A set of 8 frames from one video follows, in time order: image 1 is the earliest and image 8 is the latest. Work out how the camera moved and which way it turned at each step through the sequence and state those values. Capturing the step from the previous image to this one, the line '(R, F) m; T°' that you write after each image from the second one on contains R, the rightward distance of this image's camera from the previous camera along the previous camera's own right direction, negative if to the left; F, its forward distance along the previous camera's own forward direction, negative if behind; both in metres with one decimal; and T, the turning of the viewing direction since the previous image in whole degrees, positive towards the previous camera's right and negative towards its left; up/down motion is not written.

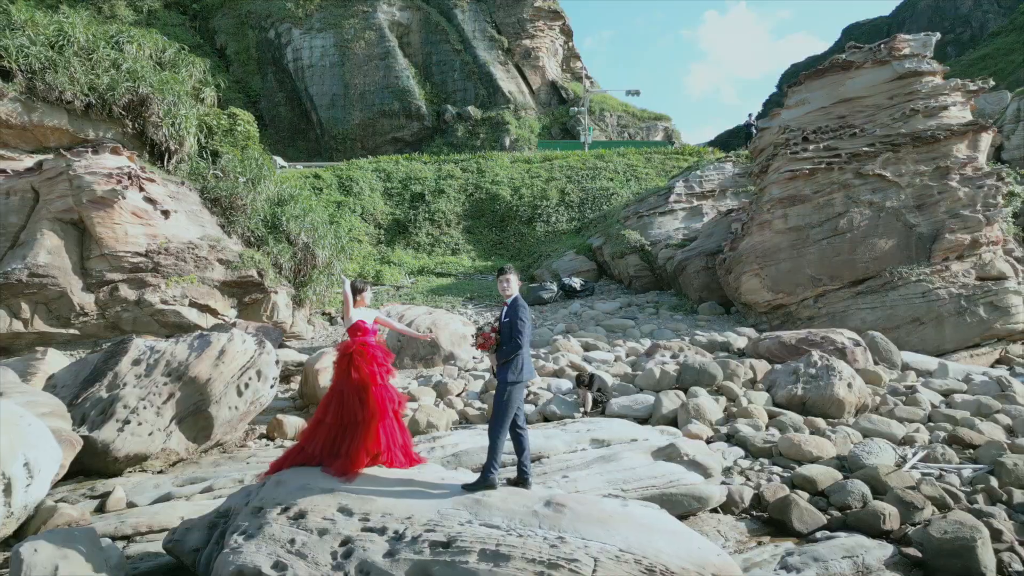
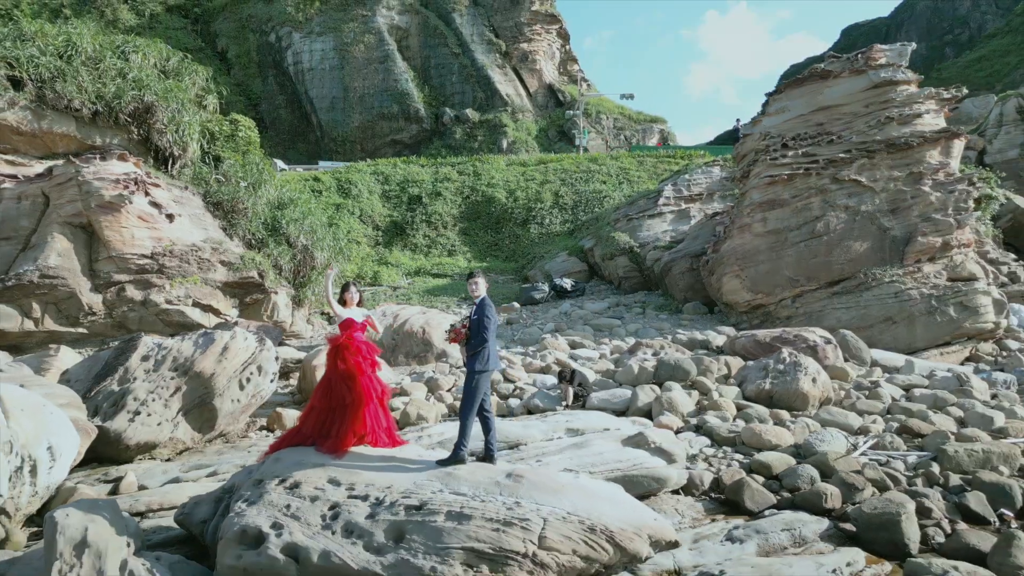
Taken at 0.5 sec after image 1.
(+0.1, -0.4) m; 0°
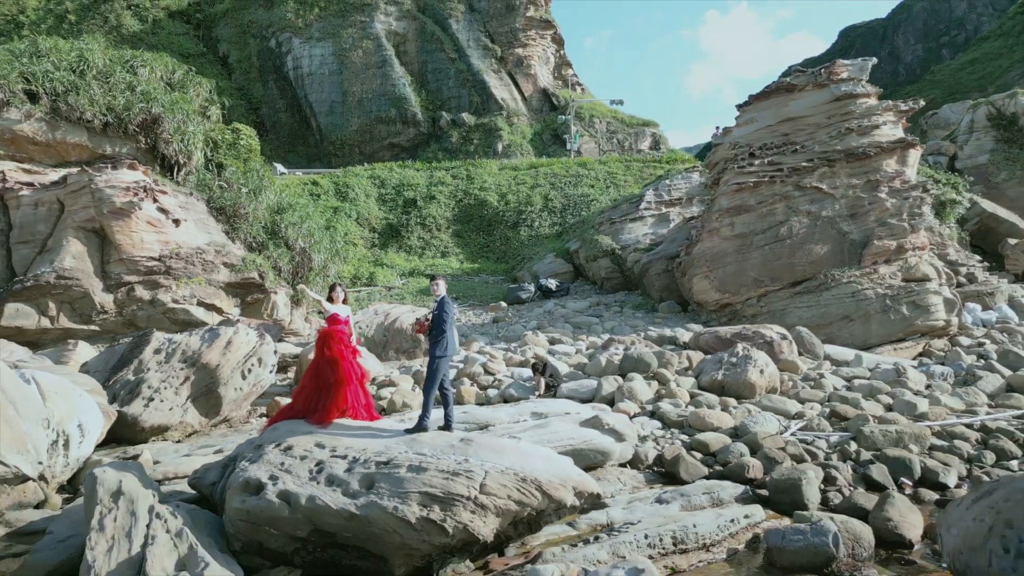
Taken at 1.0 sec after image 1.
(+0.2, -0.7) m; 0°
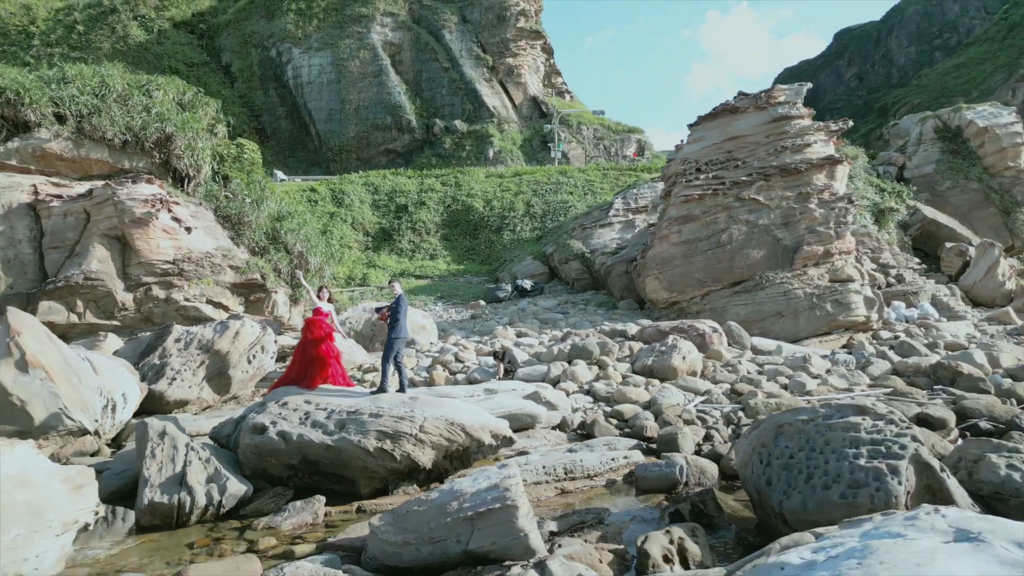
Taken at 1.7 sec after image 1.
(+0.4, -1.3) m; 0°
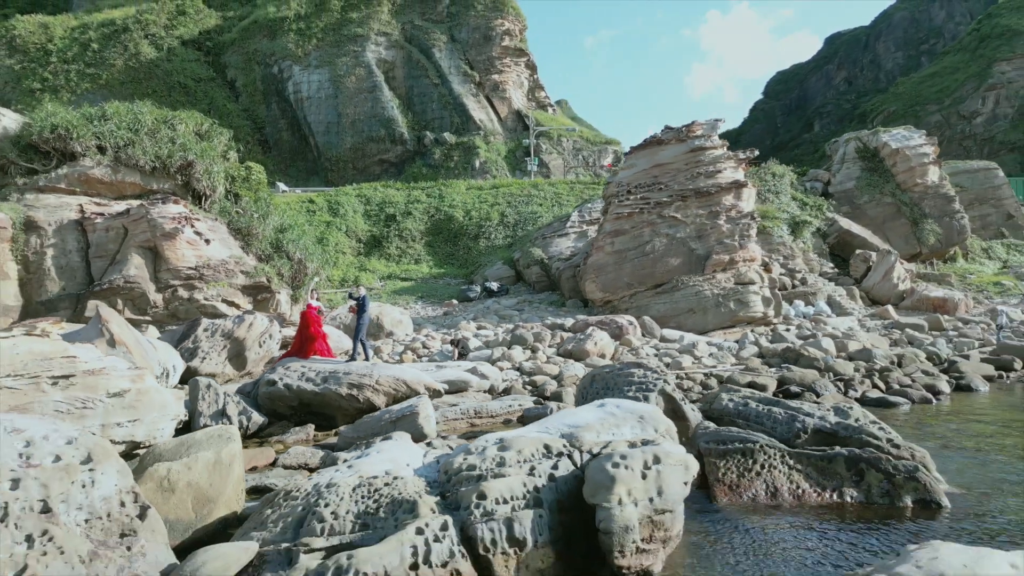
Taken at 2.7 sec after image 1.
(+0.7, -2.4) m; 0°
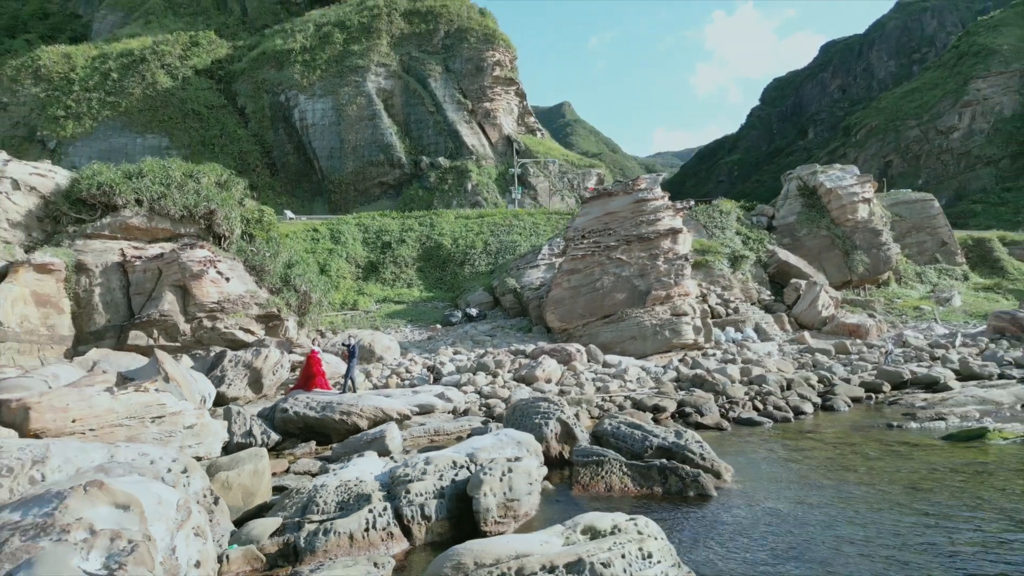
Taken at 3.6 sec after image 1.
(+0.7, -2.5) m; 0°
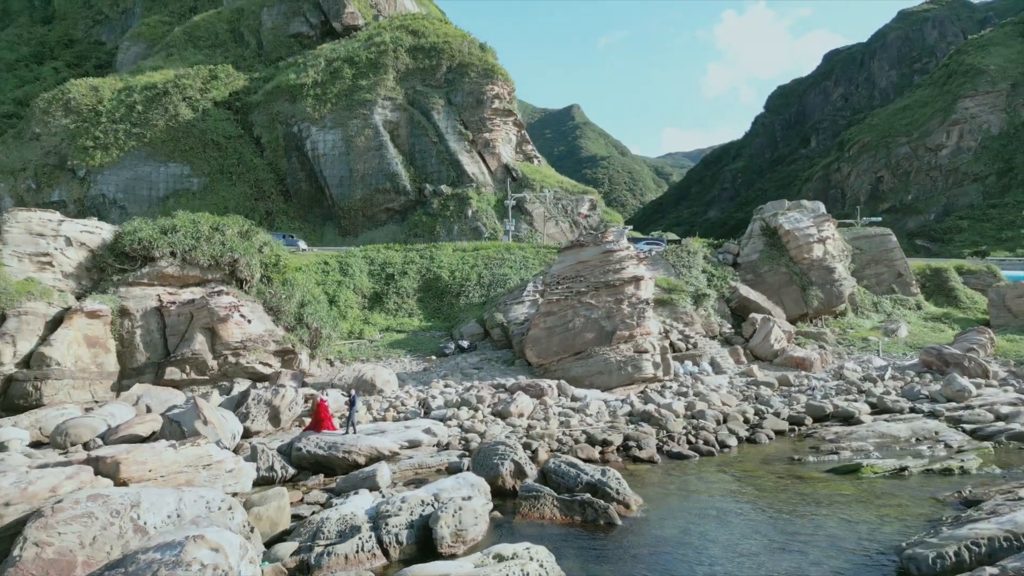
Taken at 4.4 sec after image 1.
(+0.7, -2.4) m; -1°
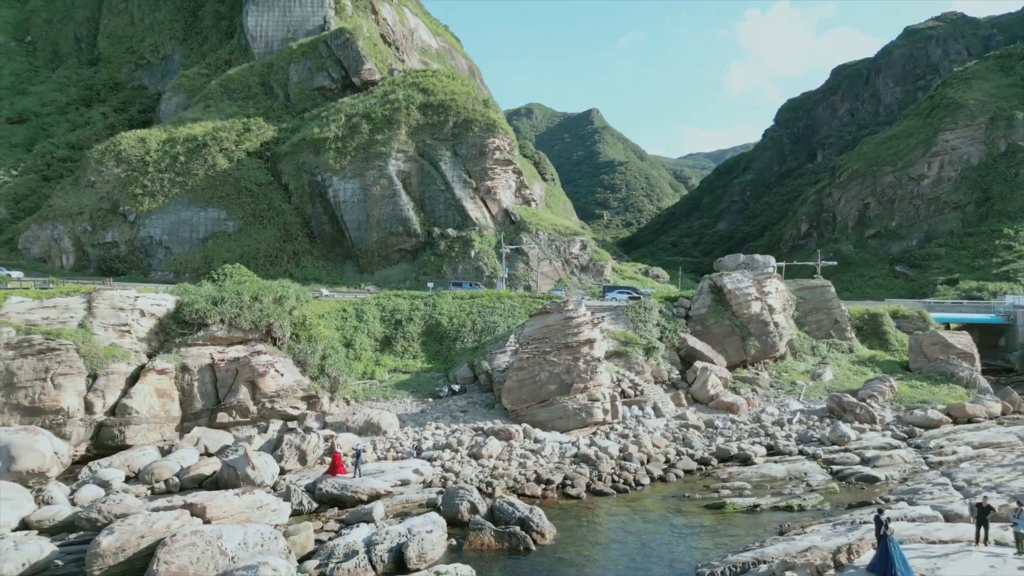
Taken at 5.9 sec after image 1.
(+1.4, -4.6) m; -2°
